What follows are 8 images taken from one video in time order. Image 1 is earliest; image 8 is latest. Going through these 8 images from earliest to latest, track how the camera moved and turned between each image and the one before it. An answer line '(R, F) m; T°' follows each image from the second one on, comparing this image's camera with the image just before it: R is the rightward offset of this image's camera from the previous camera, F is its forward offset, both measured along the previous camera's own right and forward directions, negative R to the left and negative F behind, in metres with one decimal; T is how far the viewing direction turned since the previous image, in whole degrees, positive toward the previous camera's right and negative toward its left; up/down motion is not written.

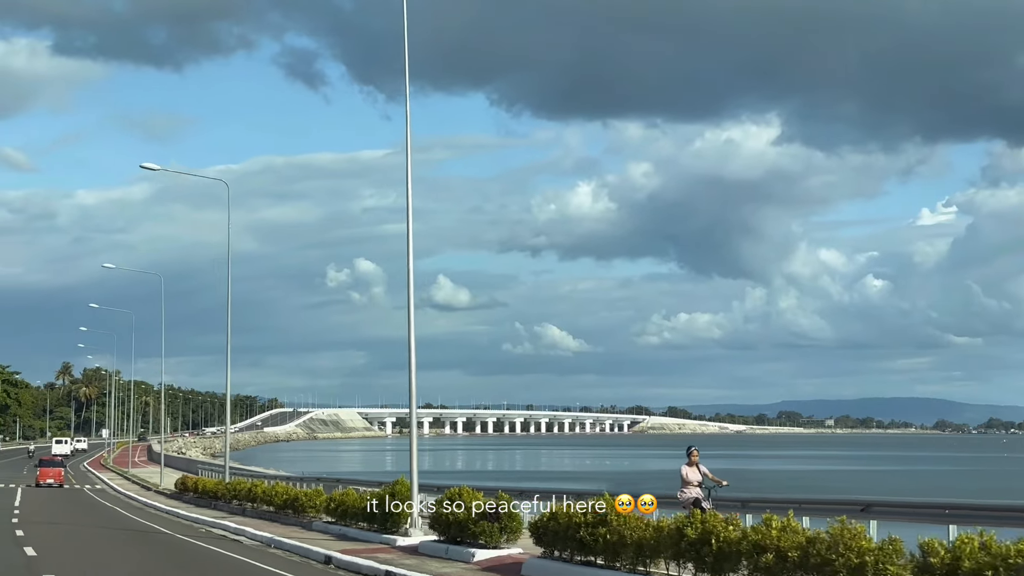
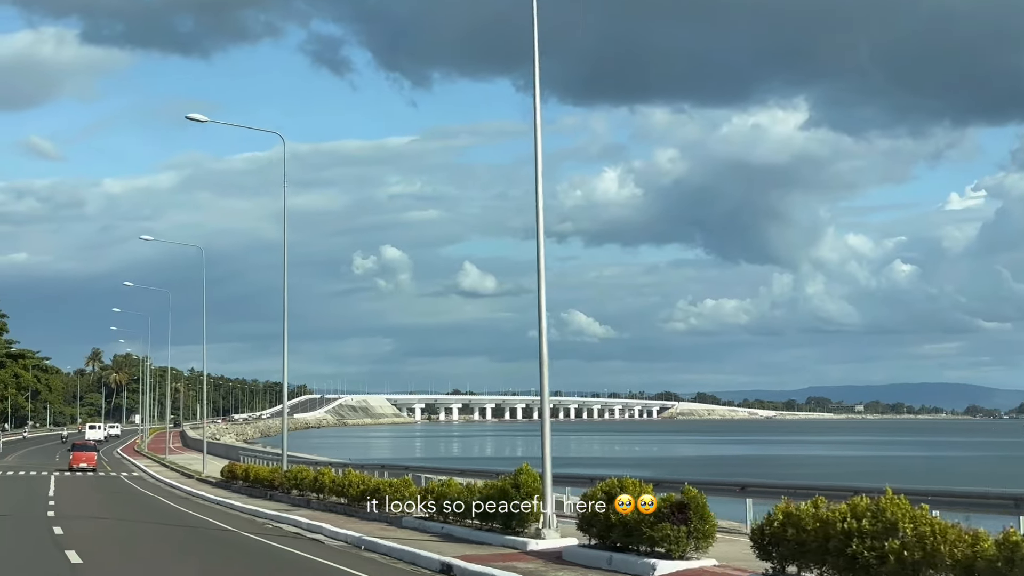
(-0.4, +0.7) m; -2°
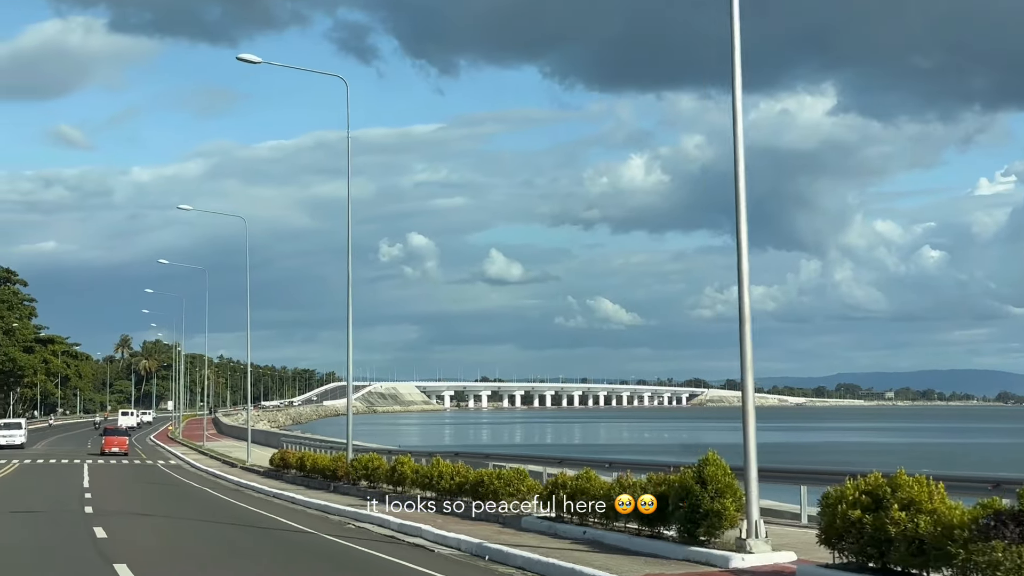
(-0.4, +0.7) m; -2°
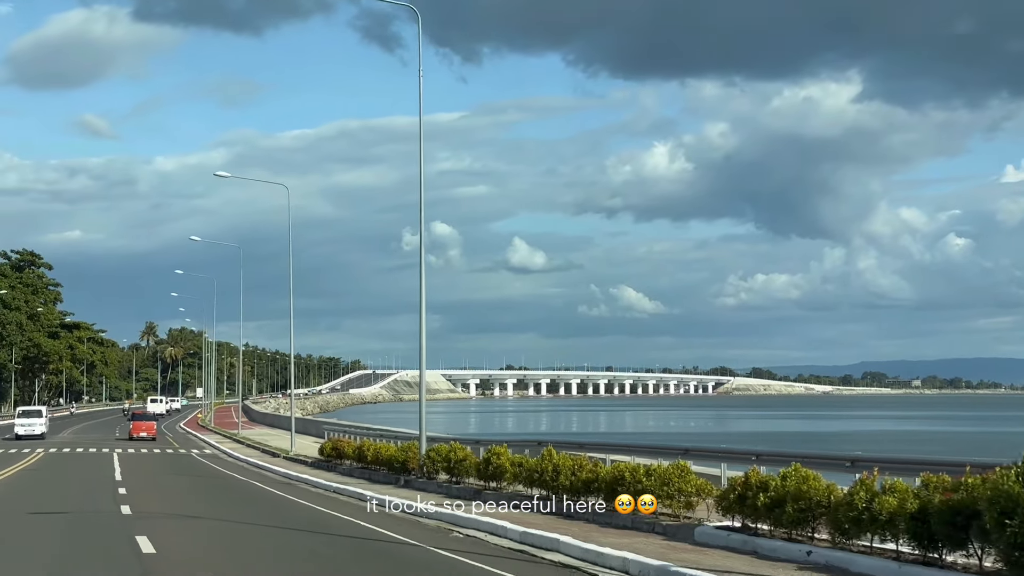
(-0.4, +0.7) m; -1°
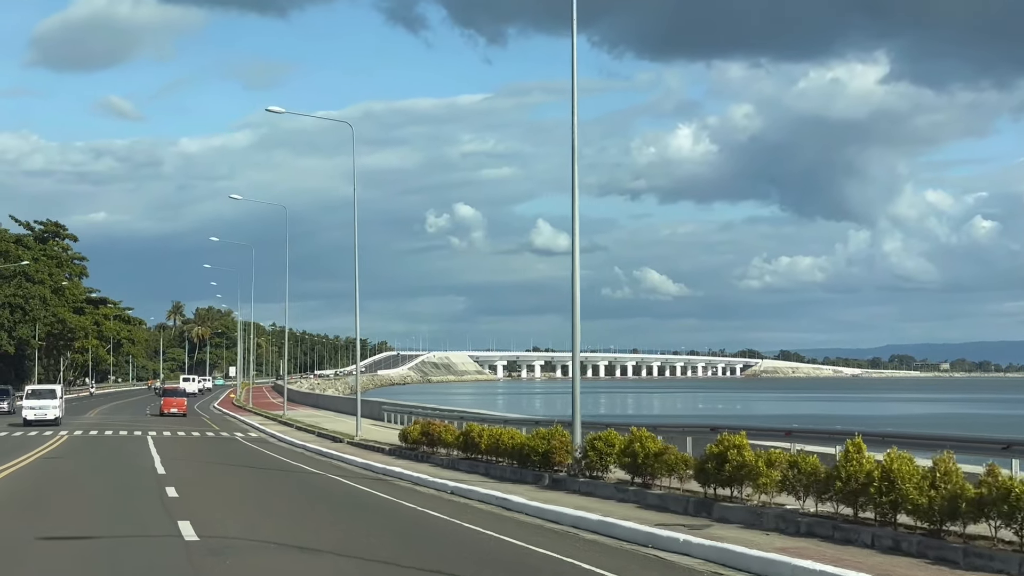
(-0.6, +0.3) m; -1°
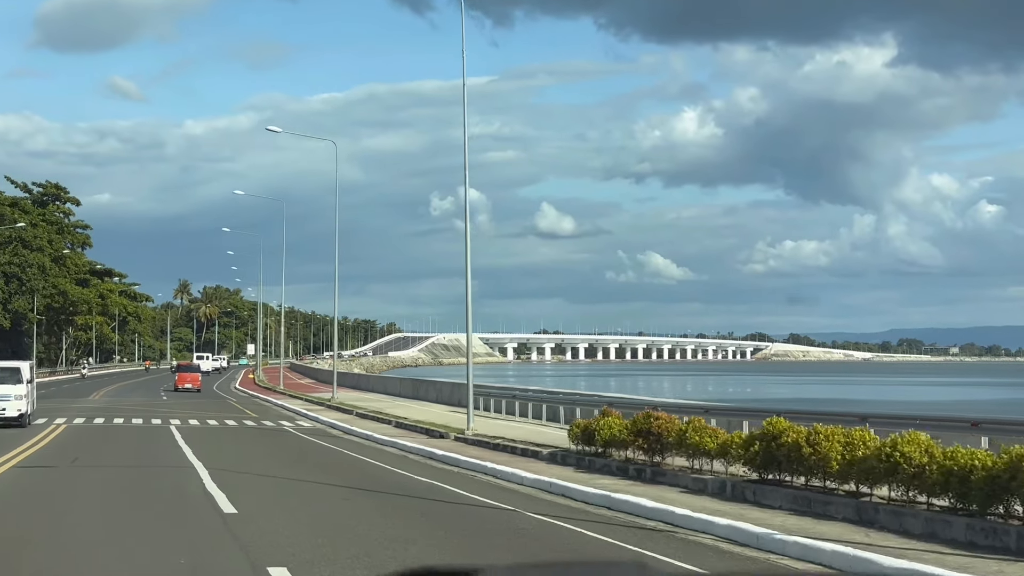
(-1.0, +0.3) m; 0°
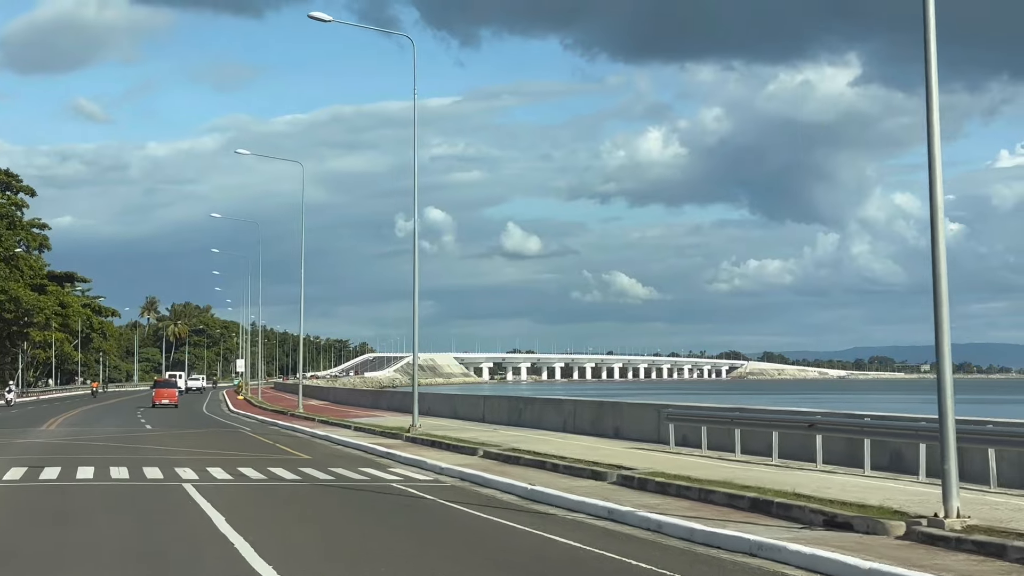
(-1.2, +1.6) m; +2°
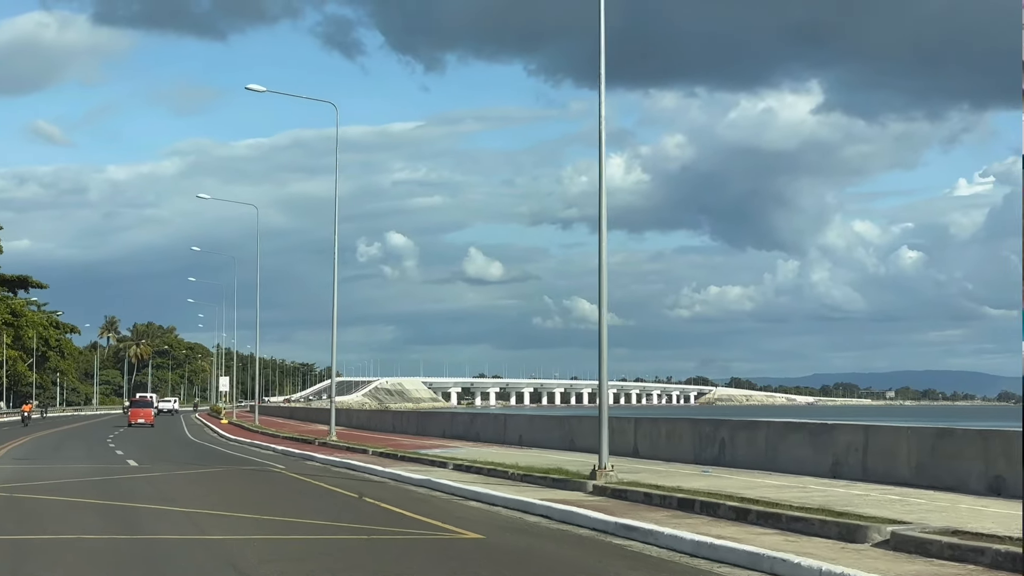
(-1.0, +1.7) m; +2°
